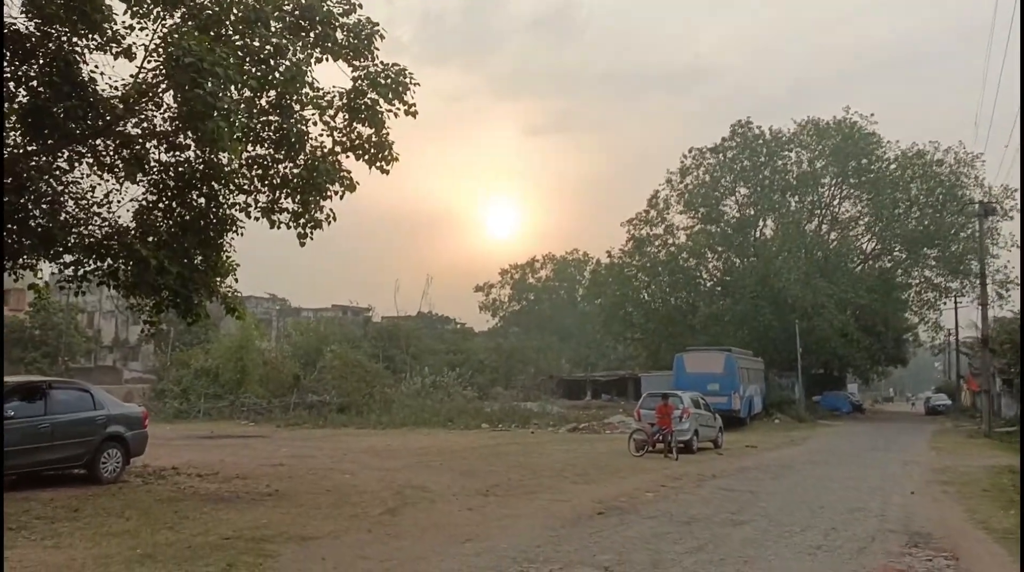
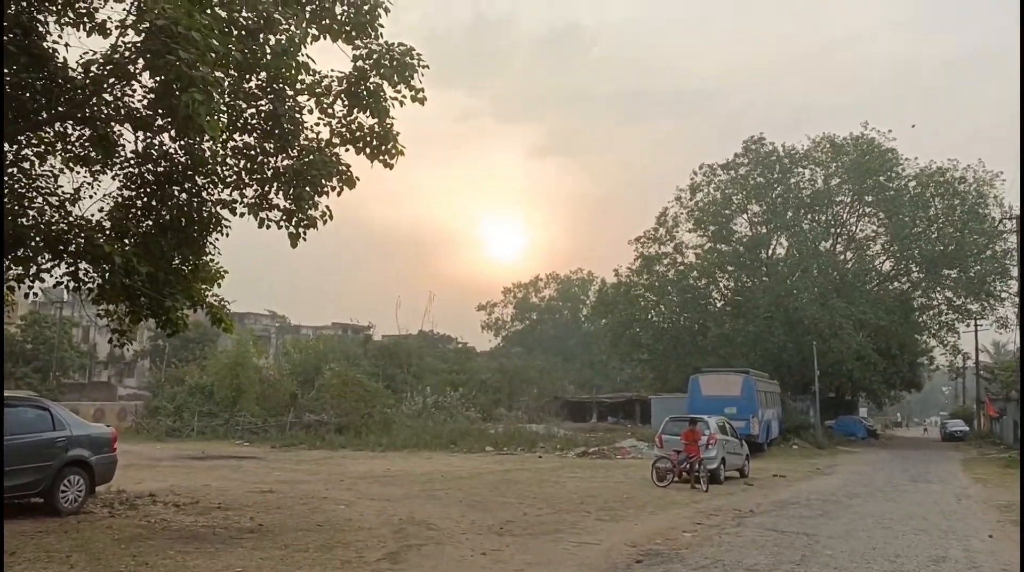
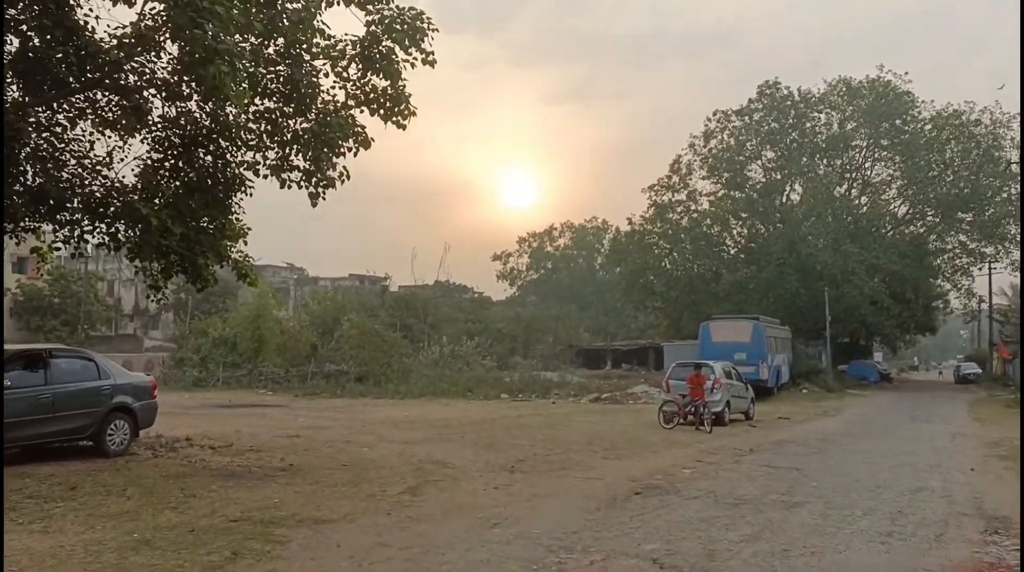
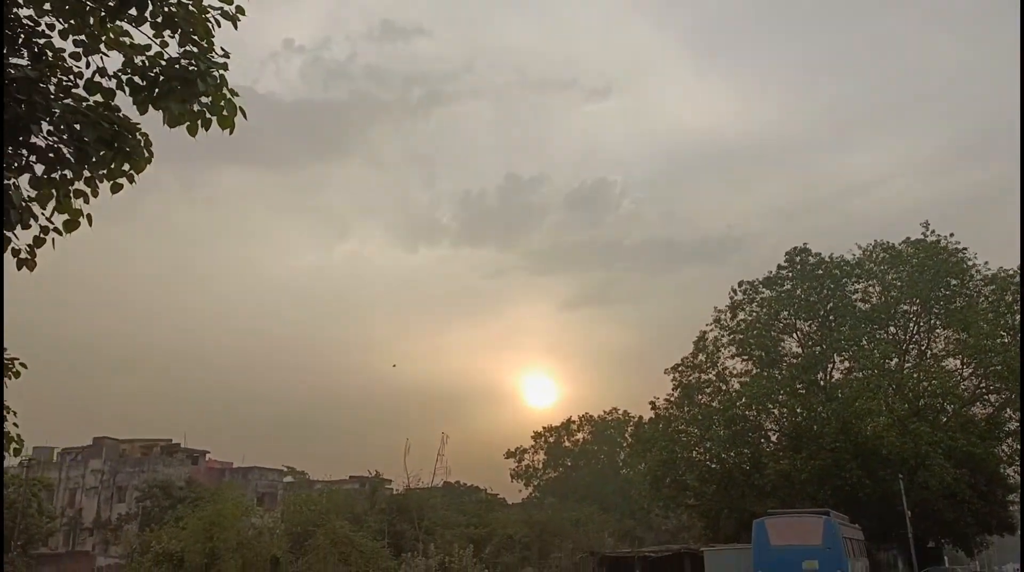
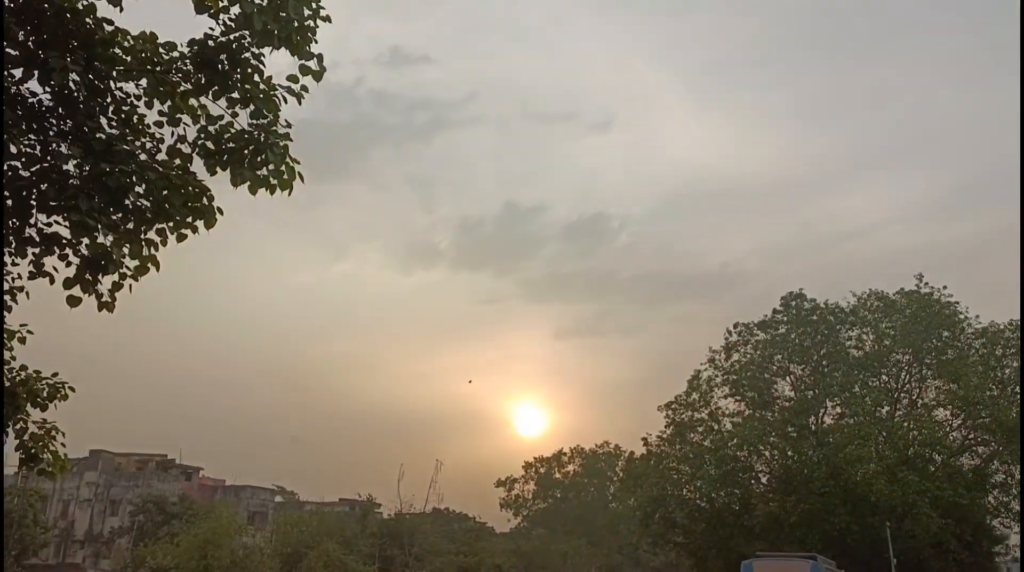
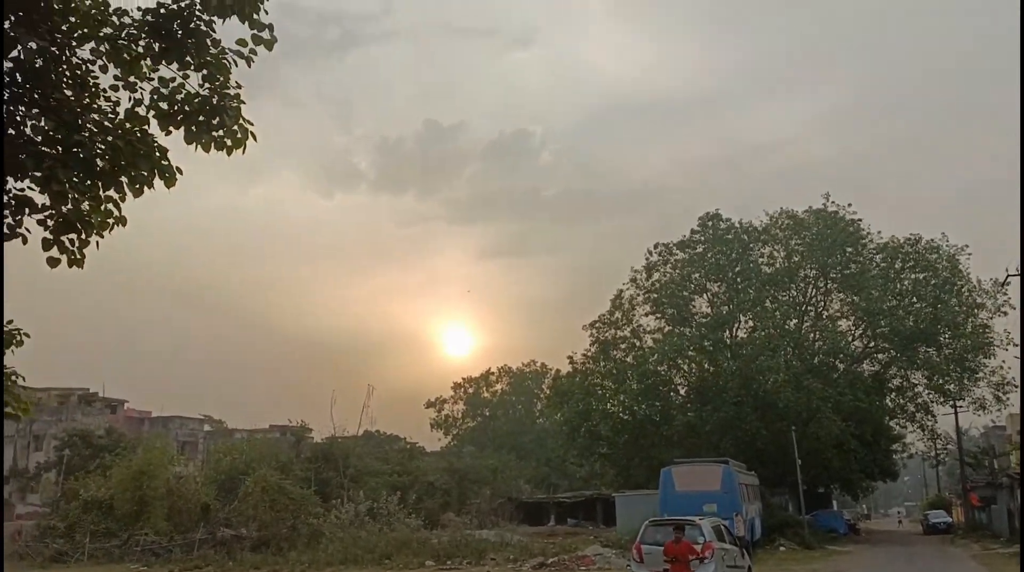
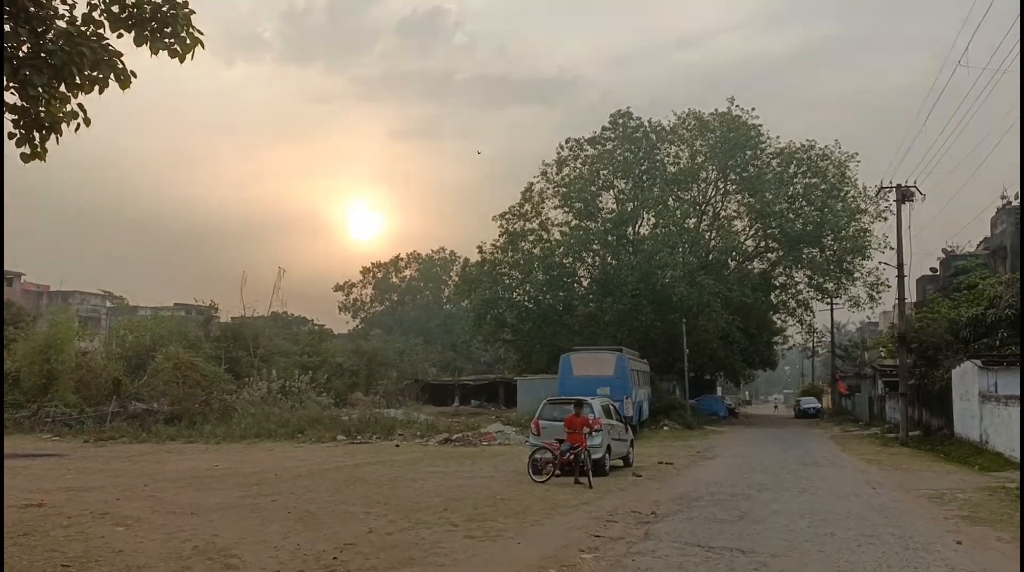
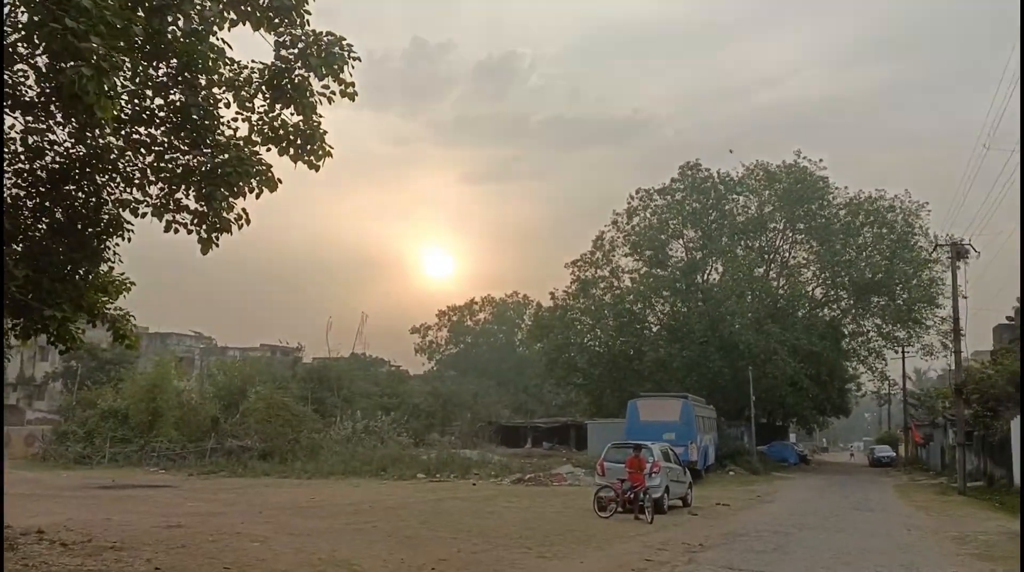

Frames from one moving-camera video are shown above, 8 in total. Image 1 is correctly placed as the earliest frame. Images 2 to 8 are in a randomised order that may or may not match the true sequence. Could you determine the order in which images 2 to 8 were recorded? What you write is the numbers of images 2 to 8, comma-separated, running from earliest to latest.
3, 2, 8, 7, 6, 5, 4
